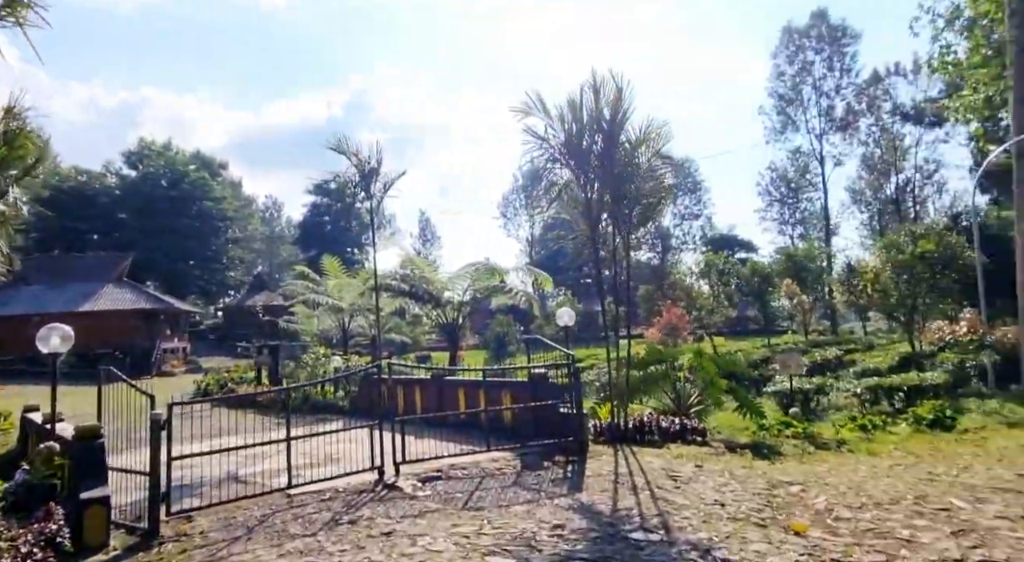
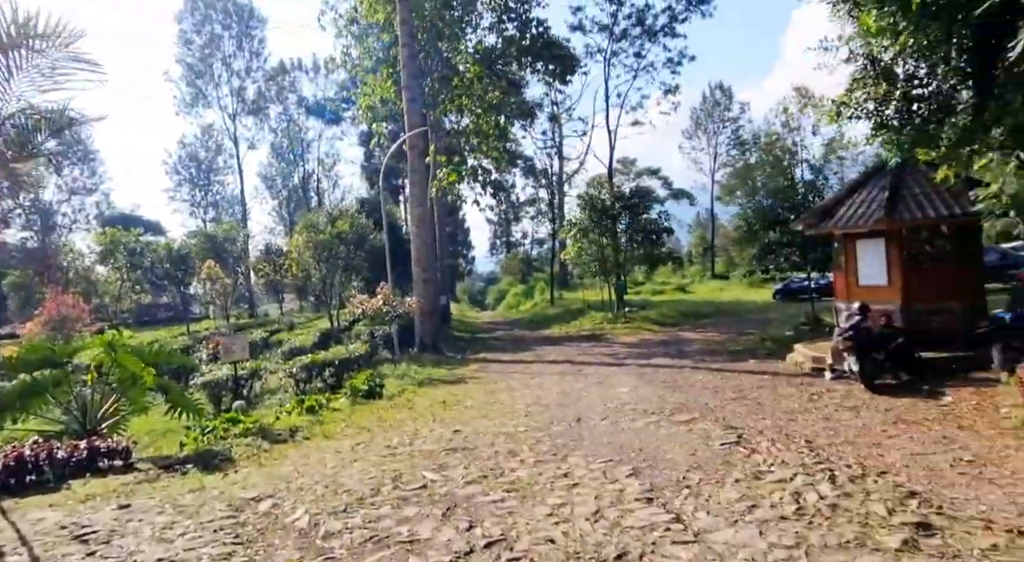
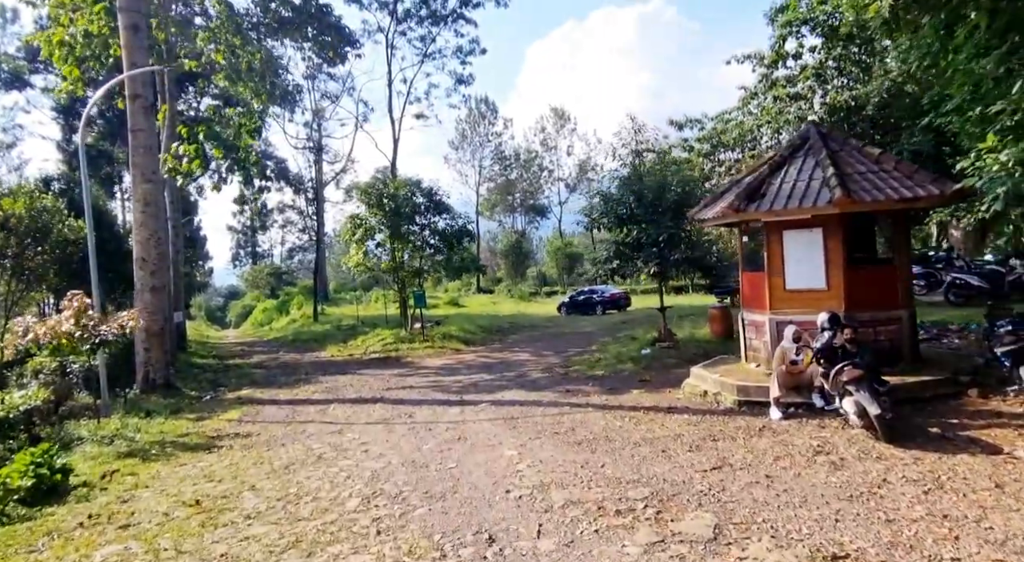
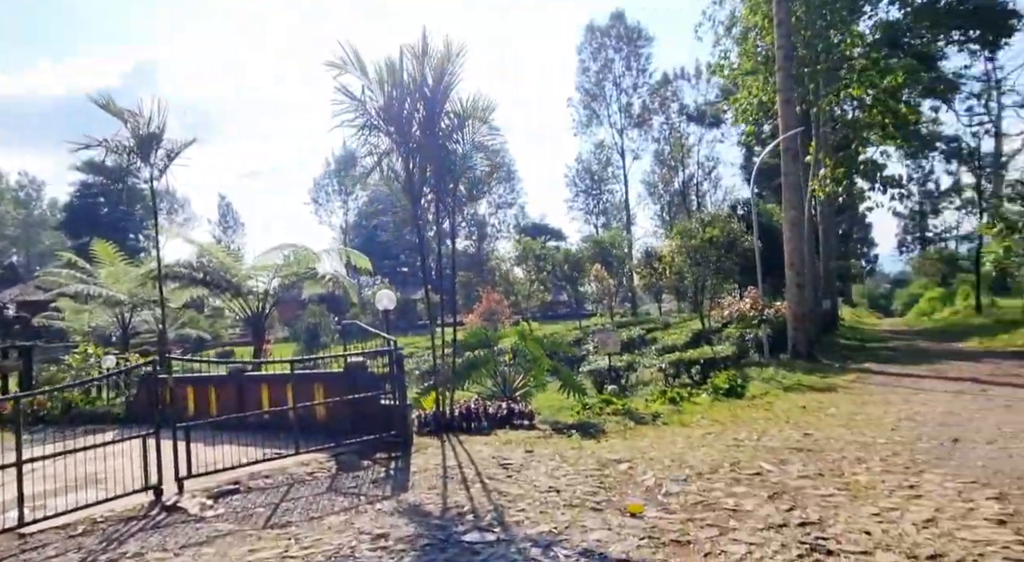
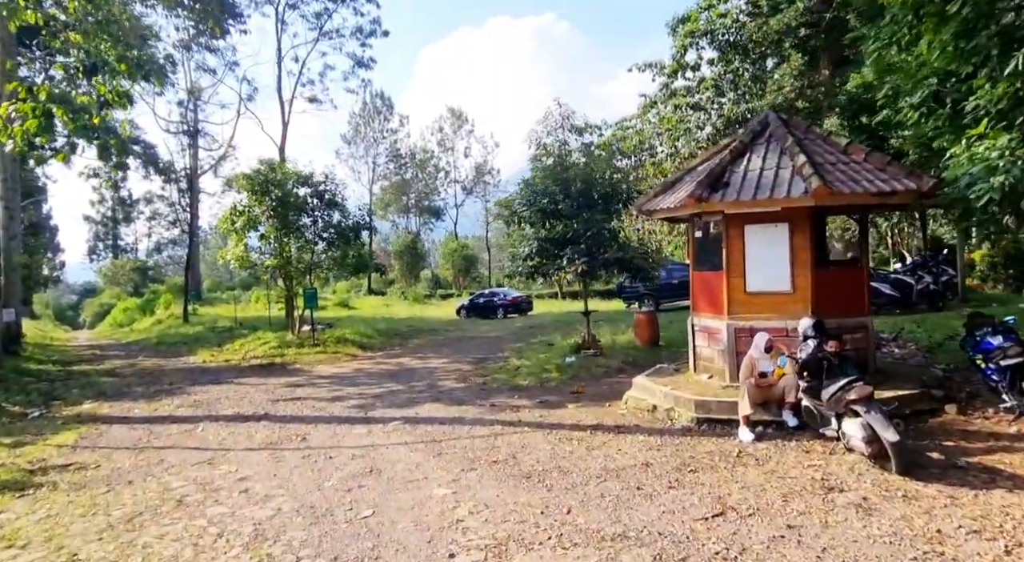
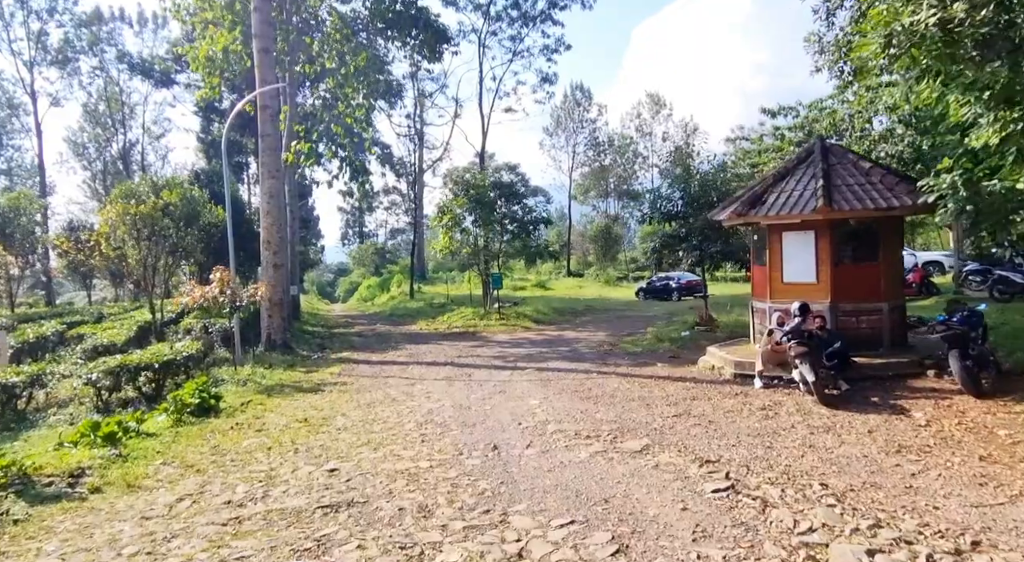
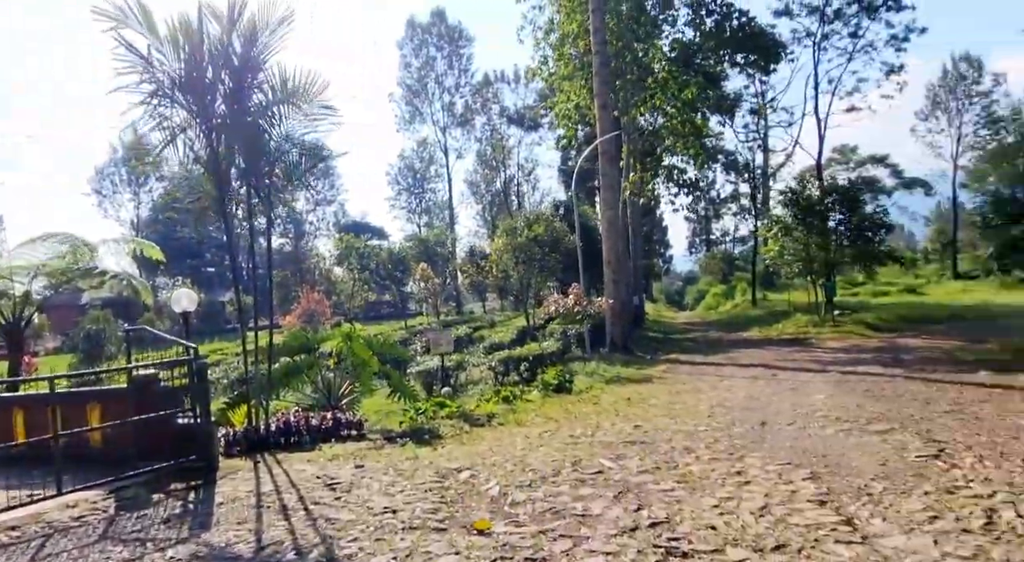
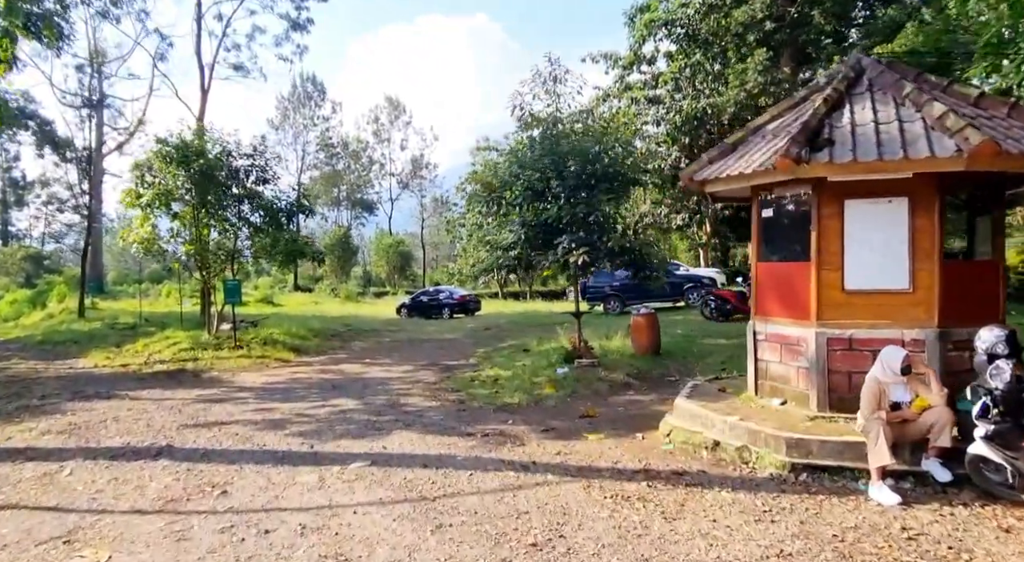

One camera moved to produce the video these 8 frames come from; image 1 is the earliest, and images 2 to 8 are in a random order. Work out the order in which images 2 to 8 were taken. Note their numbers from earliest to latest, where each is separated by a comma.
4, 7, 2, 6, 3, 5, 8
